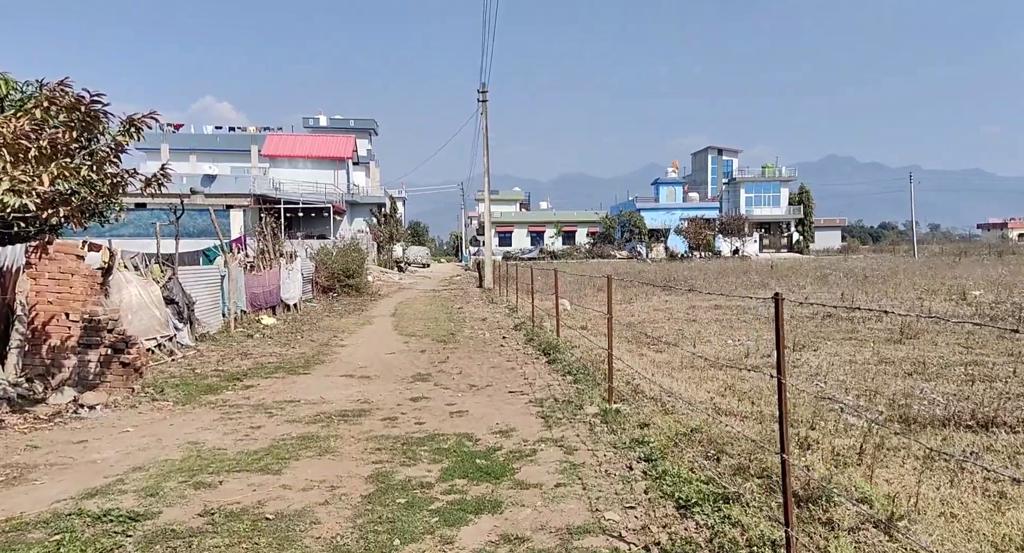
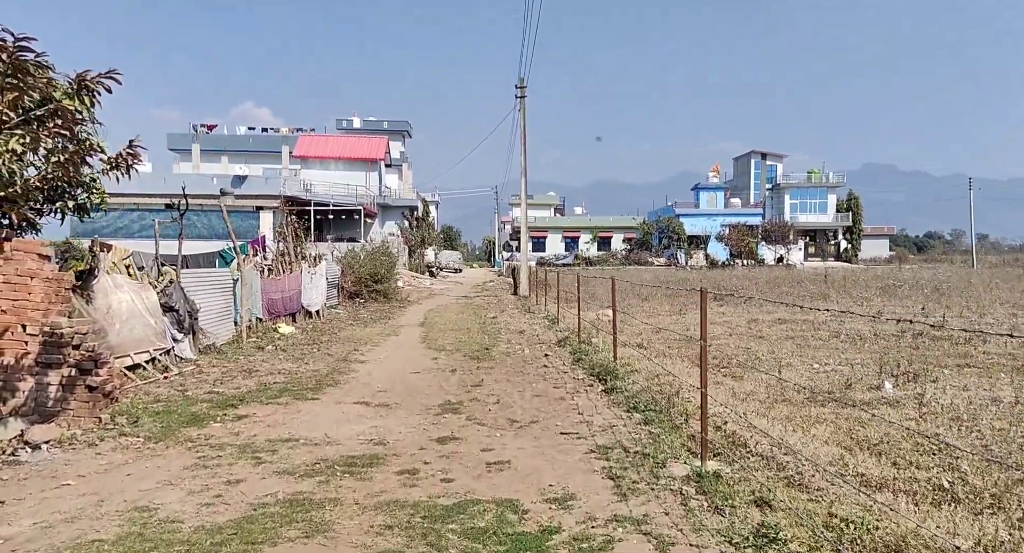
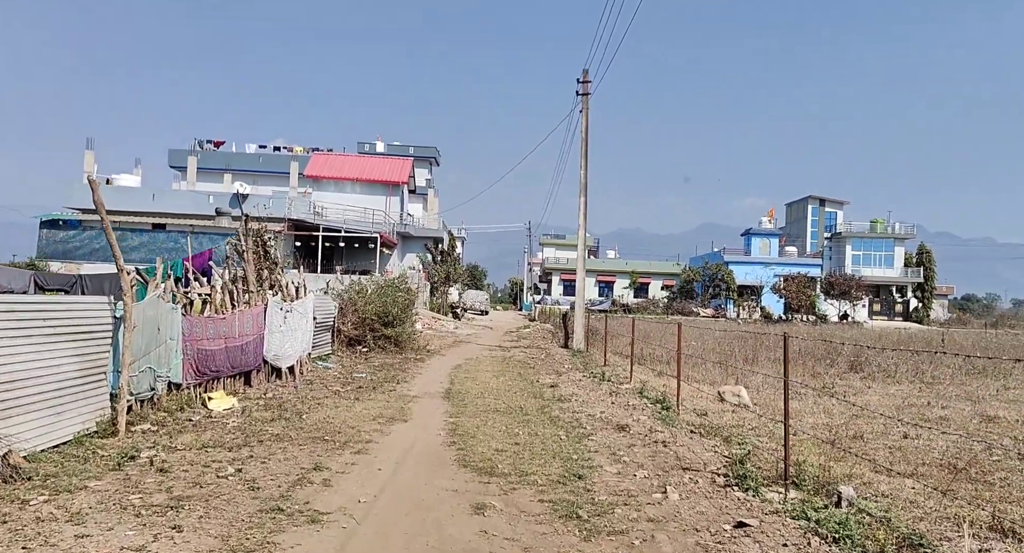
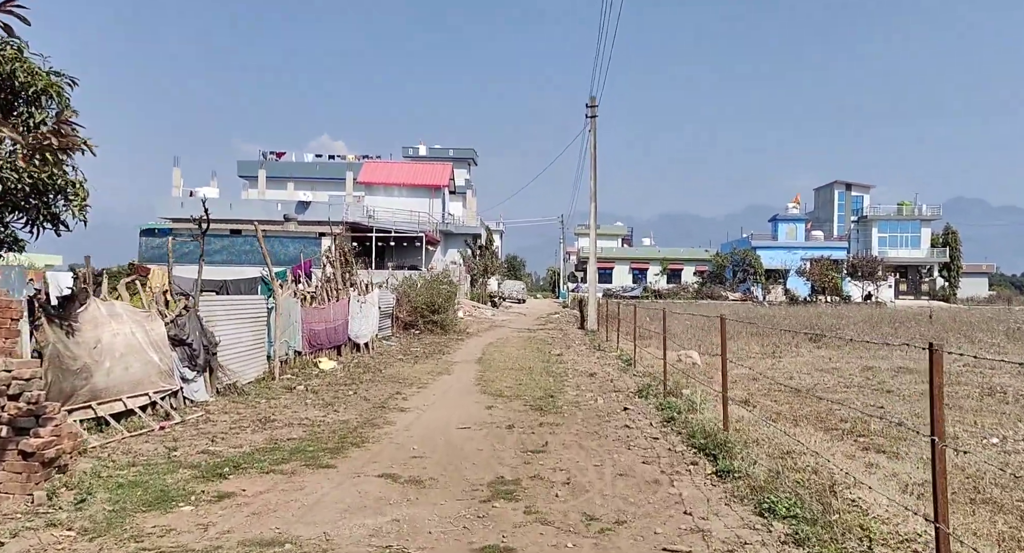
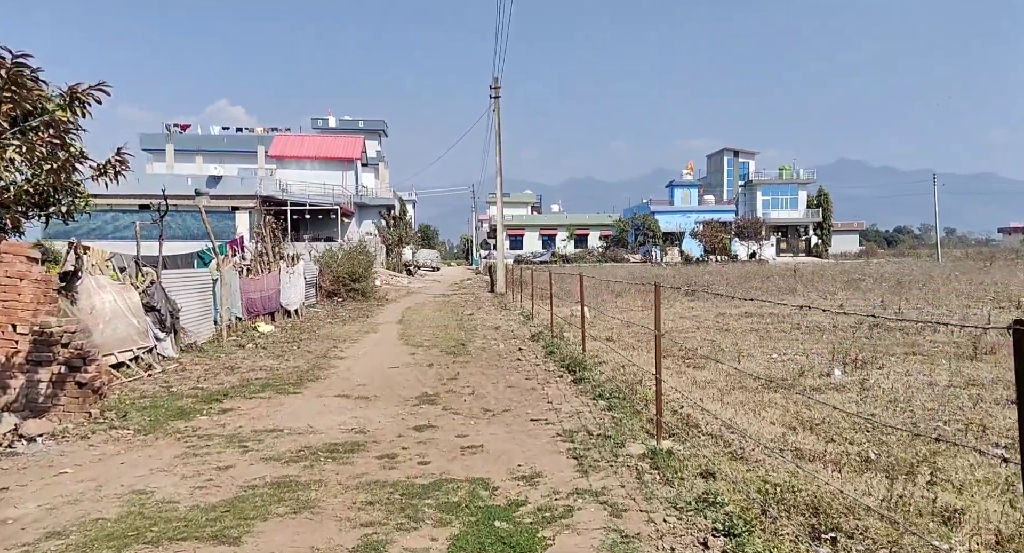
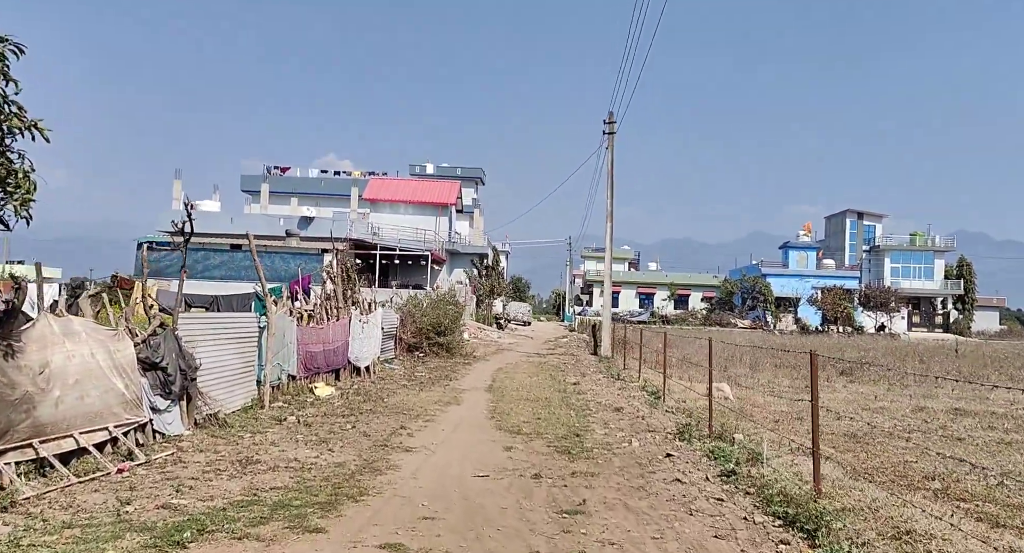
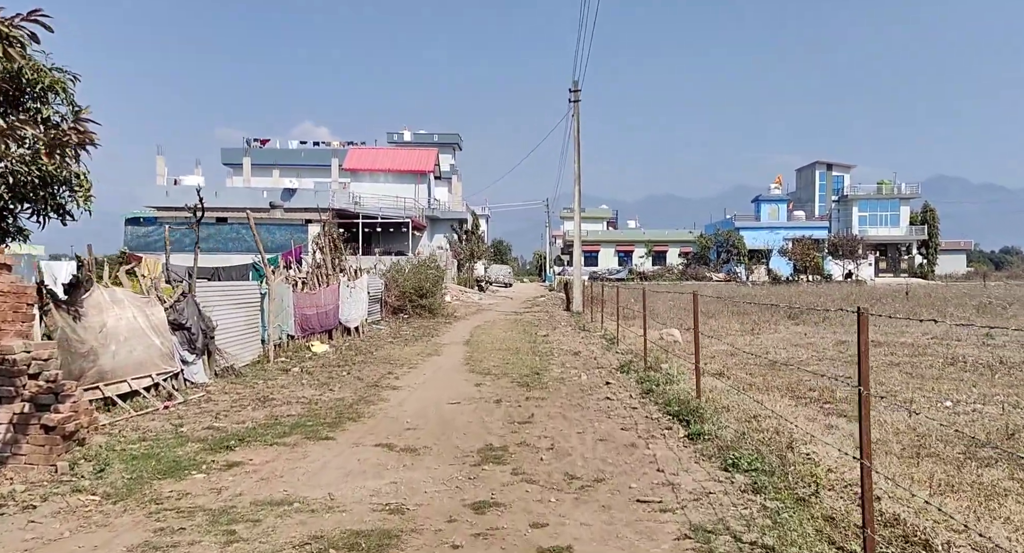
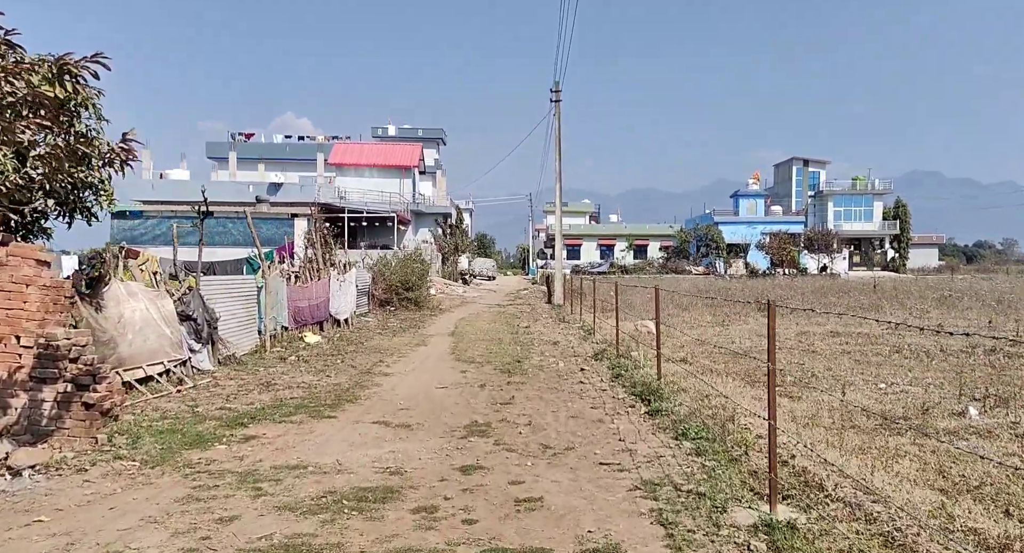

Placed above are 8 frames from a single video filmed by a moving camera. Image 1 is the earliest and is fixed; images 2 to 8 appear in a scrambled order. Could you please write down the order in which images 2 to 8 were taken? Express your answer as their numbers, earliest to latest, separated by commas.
5, 2, 8, 7, 4, 6, 3
